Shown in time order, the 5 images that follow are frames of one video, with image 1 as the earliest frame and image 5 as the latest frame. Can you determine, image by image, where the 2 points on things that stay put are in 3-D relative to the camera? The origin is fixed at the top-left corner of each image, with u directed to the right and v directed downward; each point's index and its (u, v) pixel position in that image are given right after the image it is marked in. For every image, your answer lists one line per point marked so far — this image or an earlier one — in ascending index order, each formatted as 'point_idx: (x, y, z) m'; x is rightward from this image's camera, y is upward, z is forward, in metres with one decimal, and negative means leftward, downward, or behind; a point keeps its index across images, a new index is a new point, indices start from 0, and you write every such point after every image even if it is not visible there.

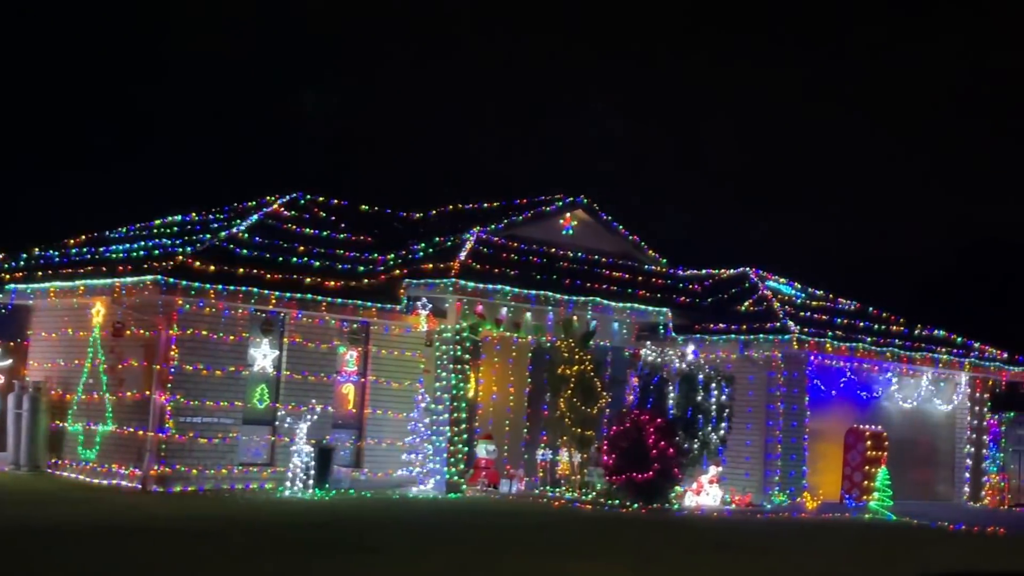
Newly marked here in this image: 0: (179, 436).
0: (-4.3, -1.9, +16.7) m
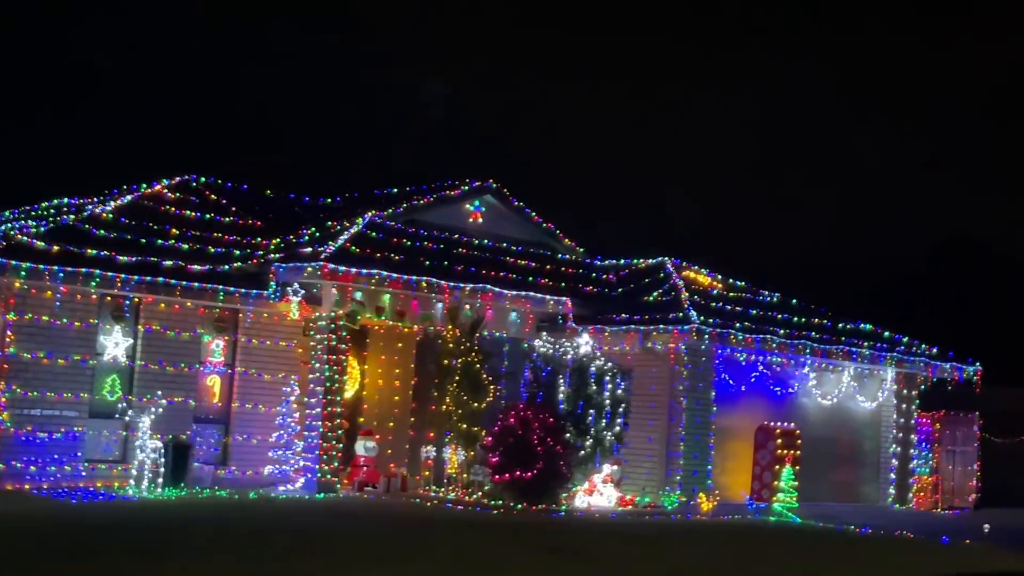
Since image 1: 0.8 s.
0: (-5.9, -1.7, +15.4) m
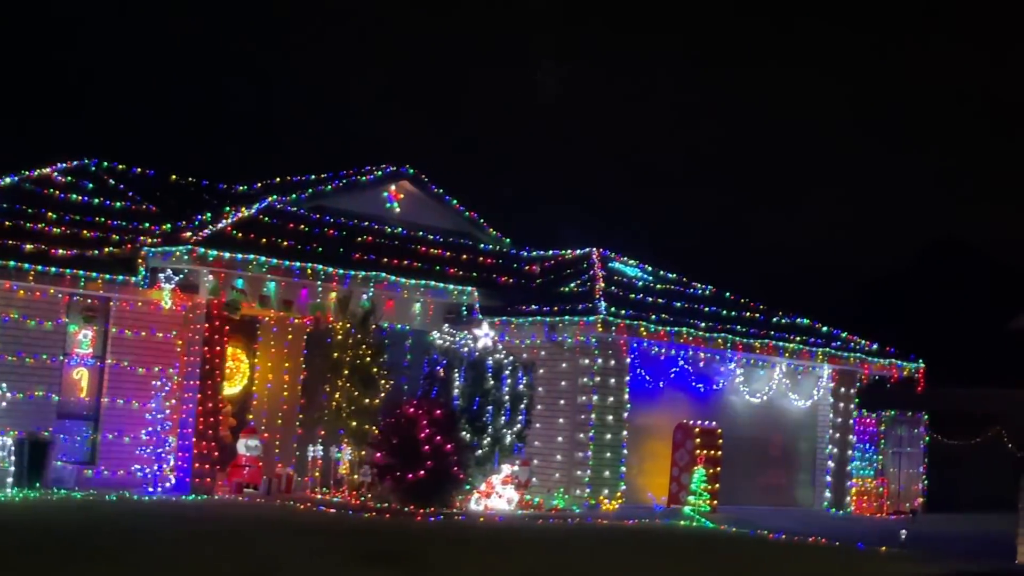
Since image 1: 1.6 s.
0: (-7.3, -1.5, +14.2) m
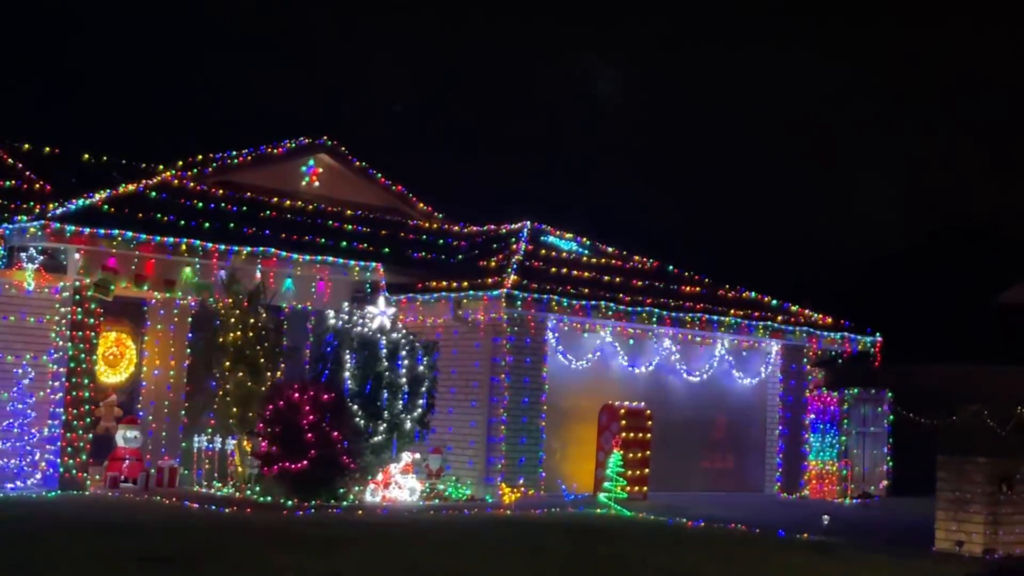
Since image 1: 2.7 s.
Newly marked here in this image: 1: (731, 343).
0: (-8.5, -1.3, +13.0) m
1: (+3.3, -0.9, +19.8) m
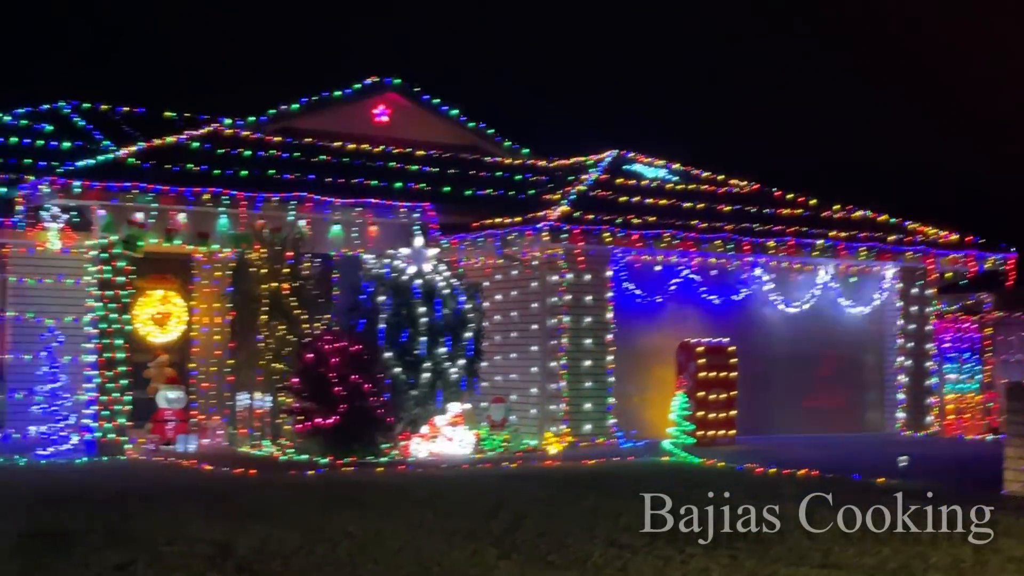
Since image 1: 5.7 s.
0: (-8.2, -1.1, +13.1) m
1: (+4.5, +0.2, +18.0) m
